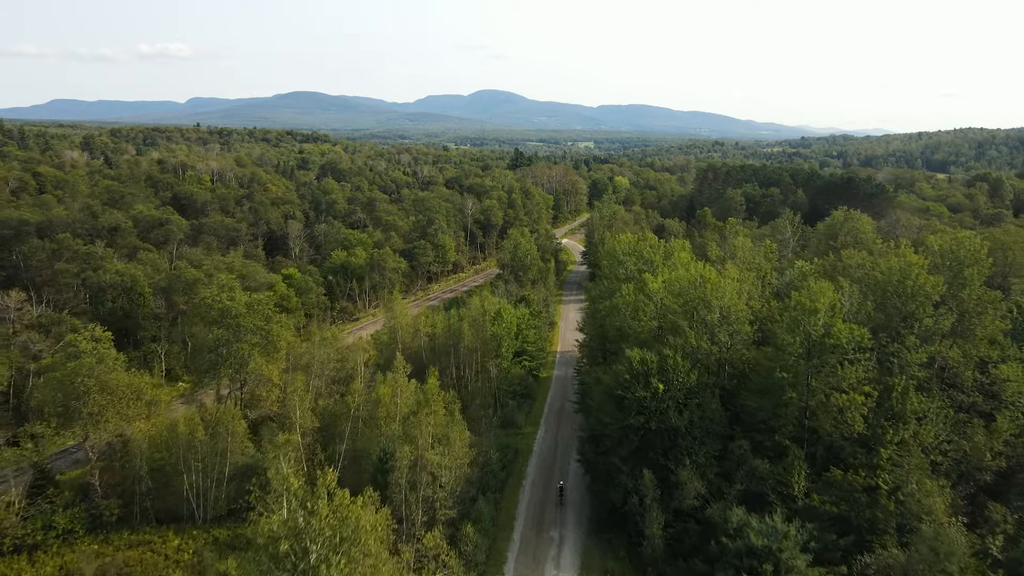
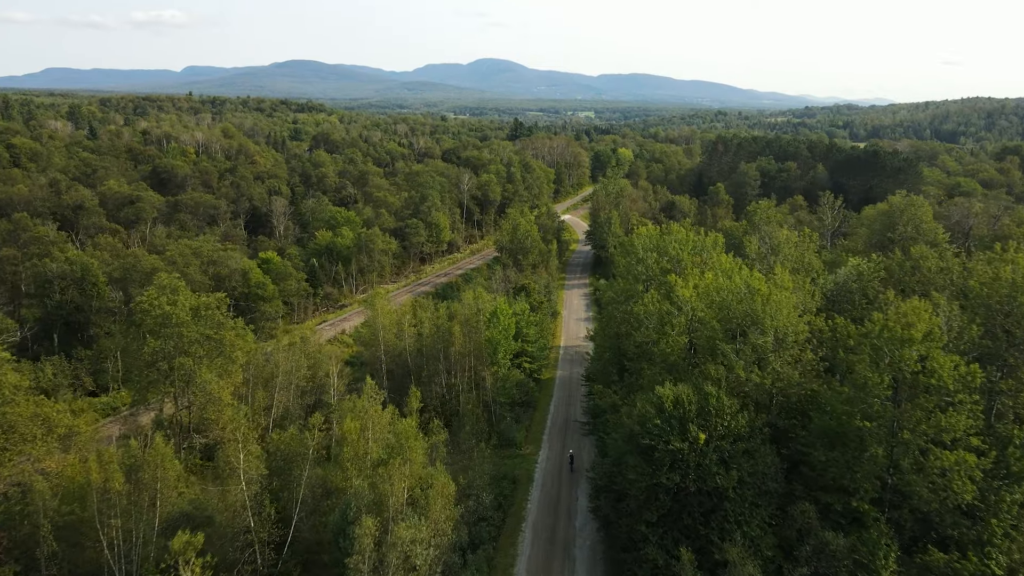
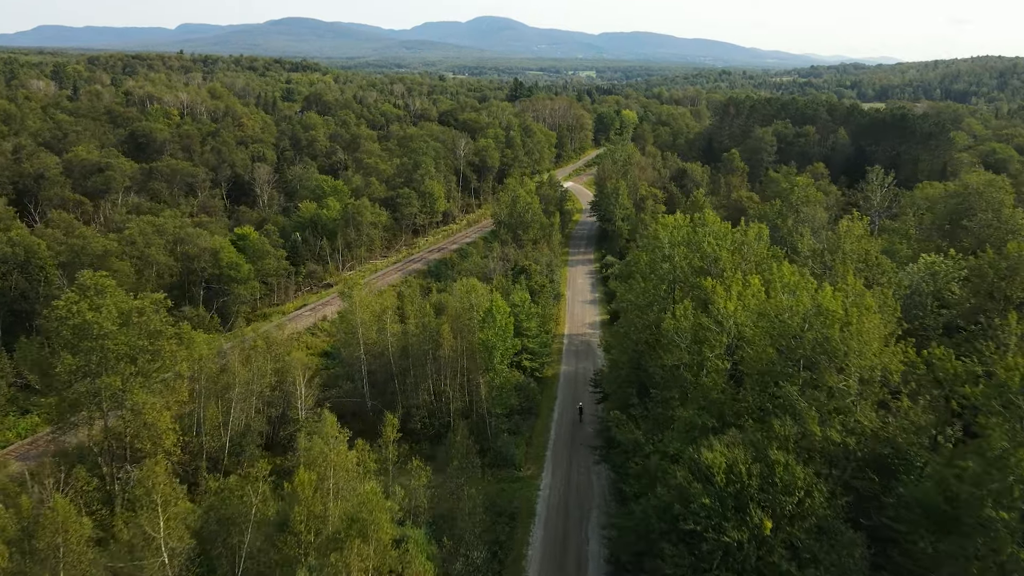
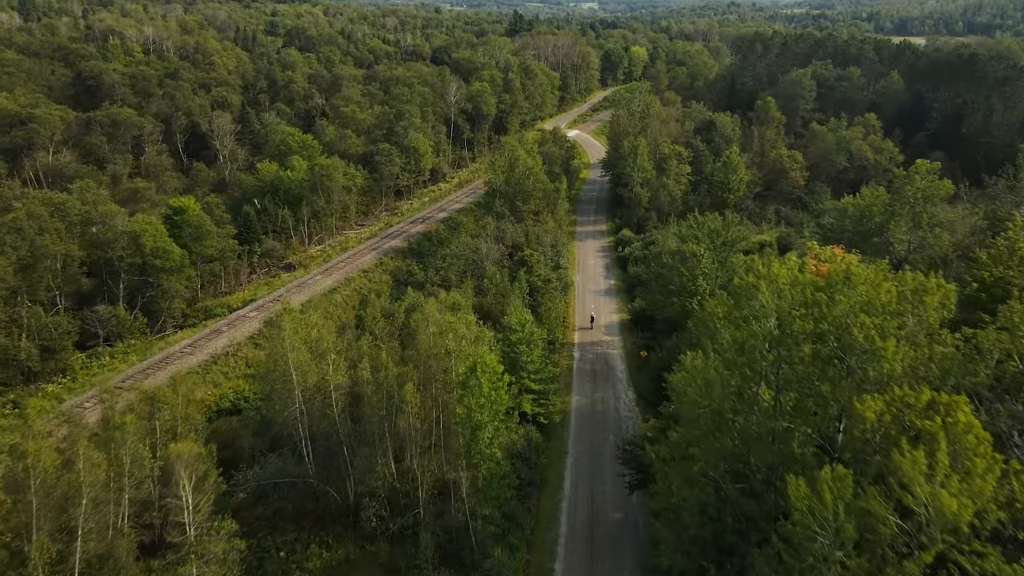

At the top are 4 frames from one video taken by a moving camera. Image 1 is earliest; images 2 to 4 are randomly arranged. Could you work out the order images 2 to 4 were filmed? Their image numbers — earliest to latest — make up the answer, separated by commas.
2, 3, 4
